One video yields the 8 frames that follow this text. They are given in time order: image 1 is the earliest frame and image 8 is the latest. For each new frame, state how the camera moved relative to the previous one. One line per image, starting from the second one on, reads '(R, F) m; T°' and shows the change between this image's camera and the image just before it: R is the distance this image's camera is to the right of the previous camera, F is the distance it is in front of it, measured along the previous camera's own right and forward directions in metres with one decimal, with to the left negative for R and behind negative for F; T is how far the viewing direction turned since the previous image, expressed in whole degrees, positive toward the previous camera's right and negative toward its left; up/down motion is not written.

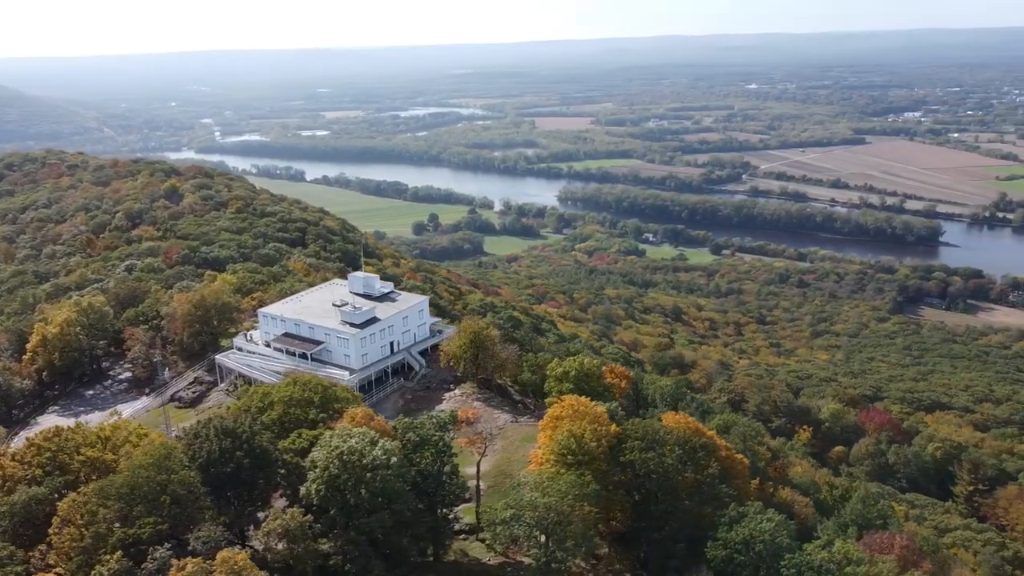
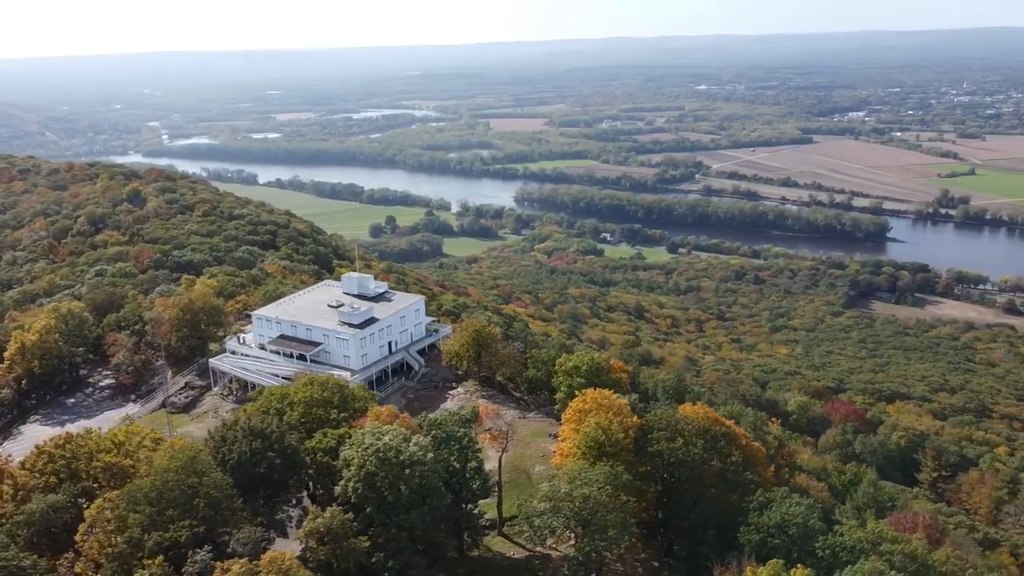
(-1.9, -0.2) m; +3°
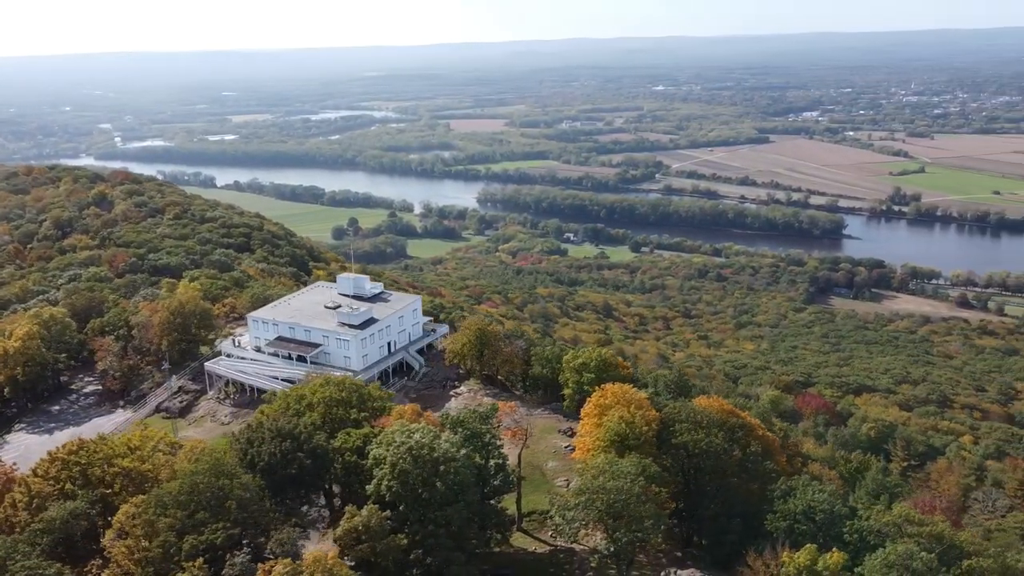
(-1.7, -0.1) m; +3°
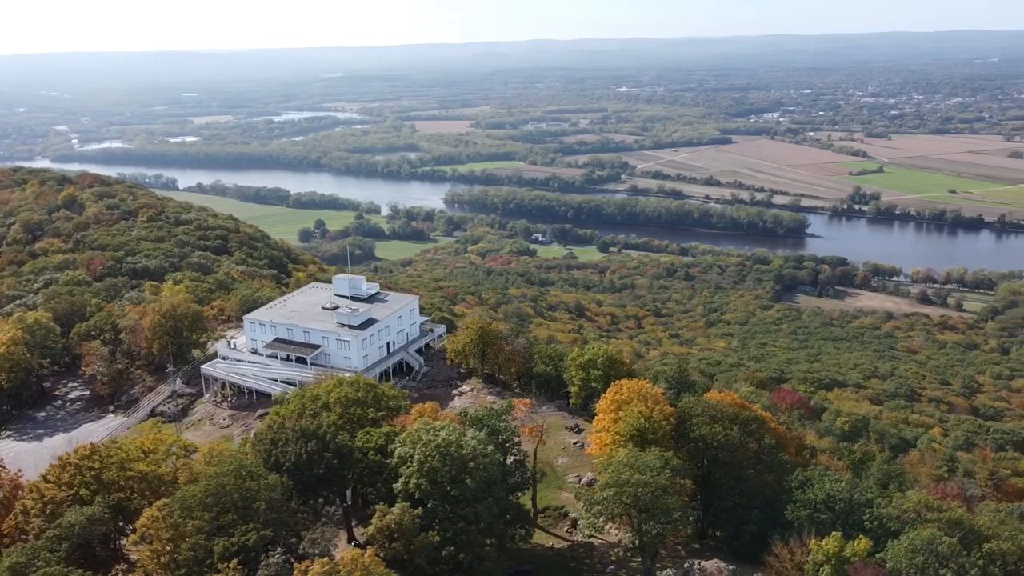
(-1.5, -0.1) m; +2°
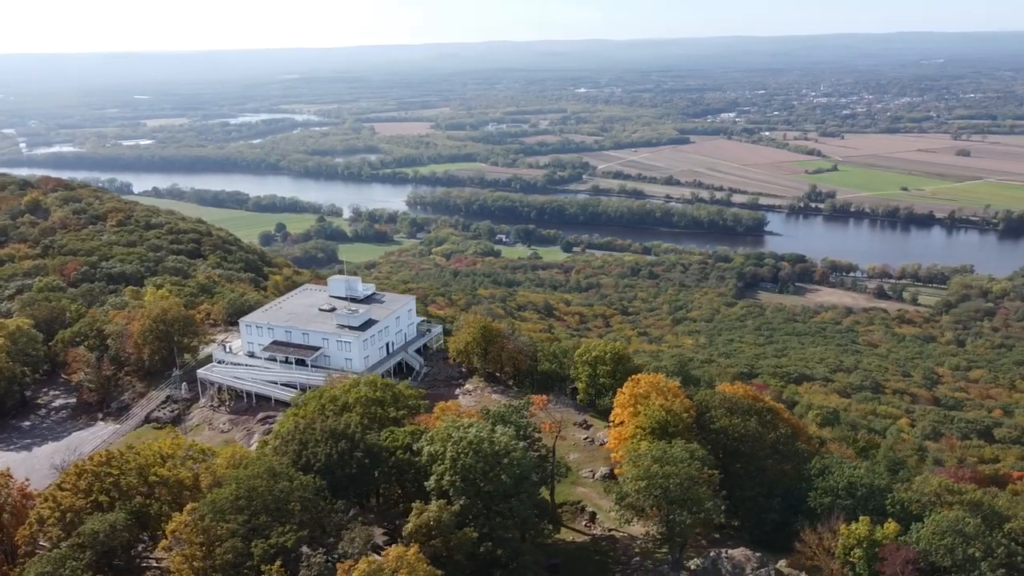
(-1.7, -0.1) m; +3°
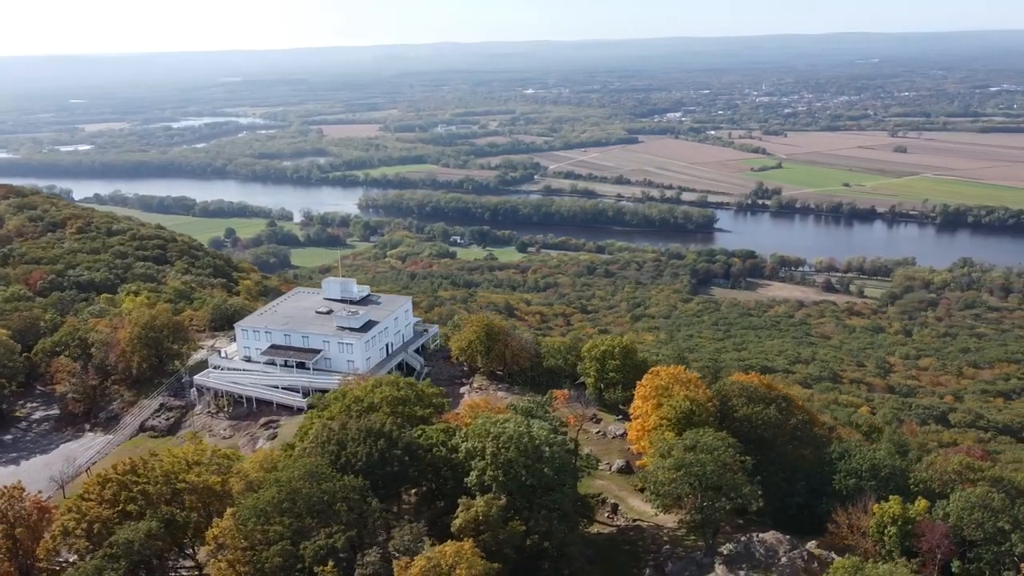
(-2.1, -0.1) m; +4°
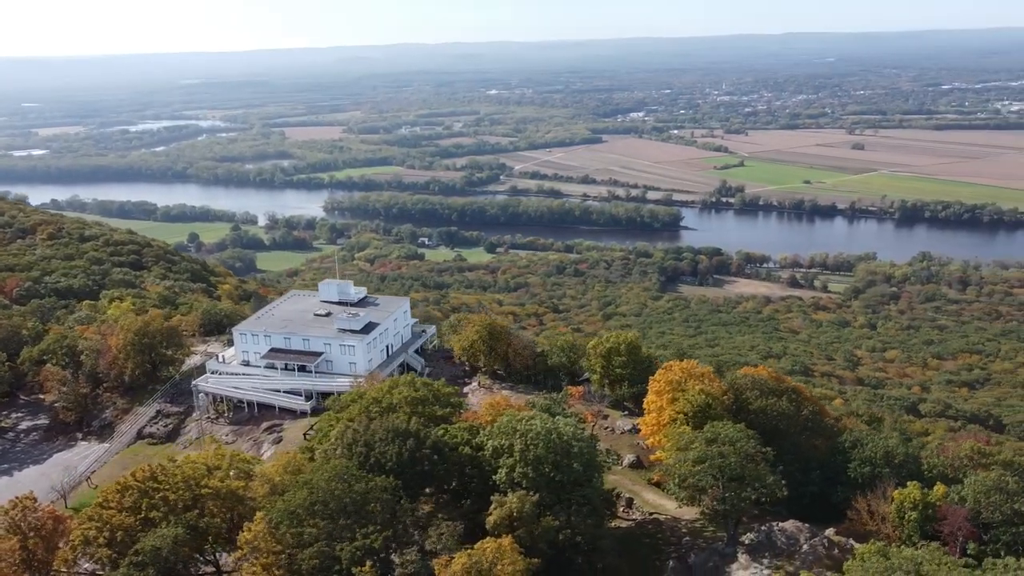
(-1.5, -0.1) m; +2°
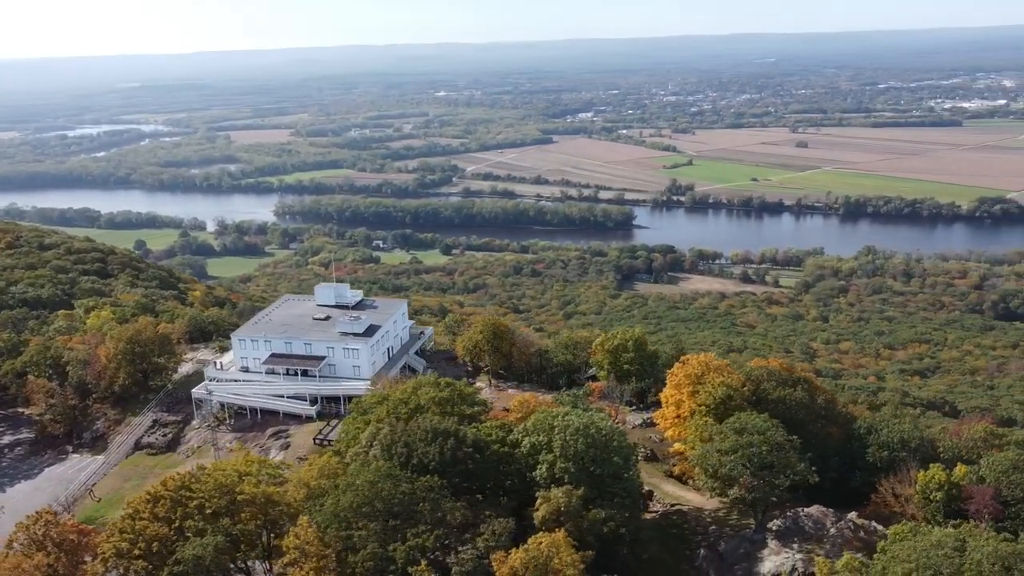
(-2.1, -0.1) m; +4°
